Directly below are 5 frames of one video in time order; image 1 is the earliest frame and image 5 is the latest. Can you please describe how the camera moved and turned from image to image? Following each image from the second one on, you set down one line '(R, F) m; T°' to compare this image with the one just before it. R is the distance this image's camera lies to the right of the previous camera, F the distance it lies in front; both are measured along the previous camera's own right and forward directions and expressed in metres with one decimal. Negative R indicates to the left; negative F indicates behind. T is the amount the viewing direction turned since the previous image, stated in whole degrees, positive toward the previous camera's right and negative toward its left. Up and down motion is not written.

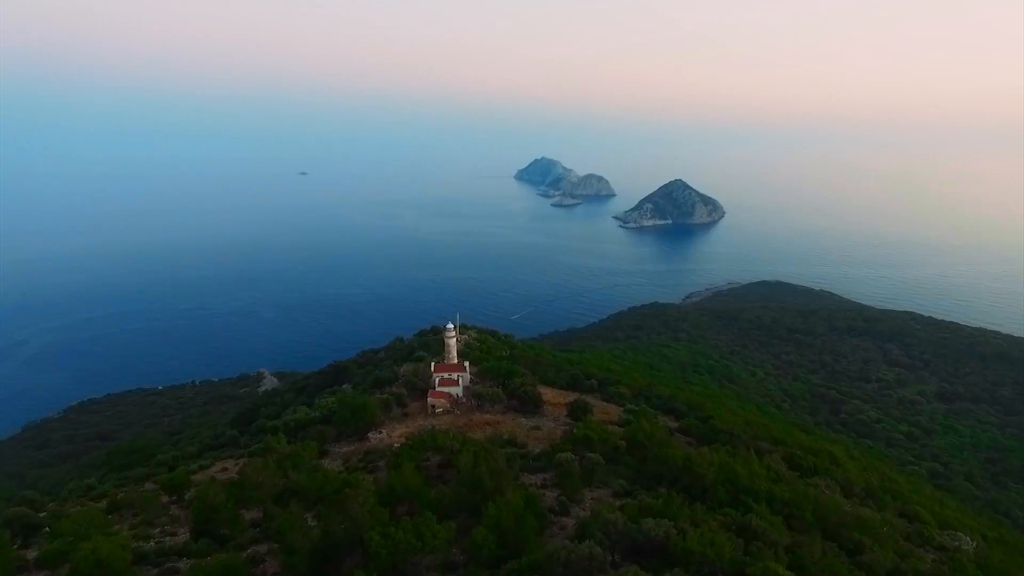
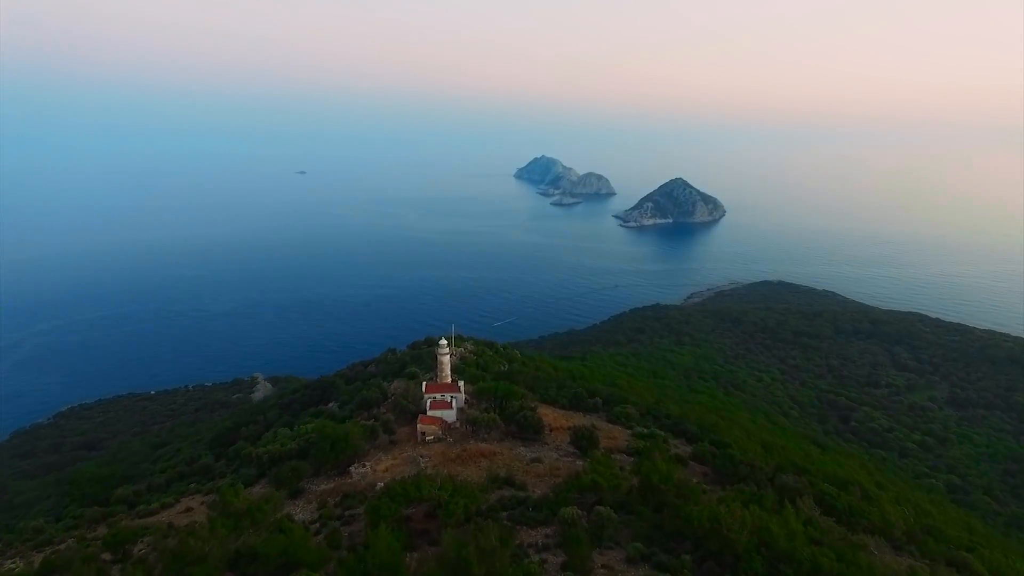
(0.0, +1.3) m; 0°
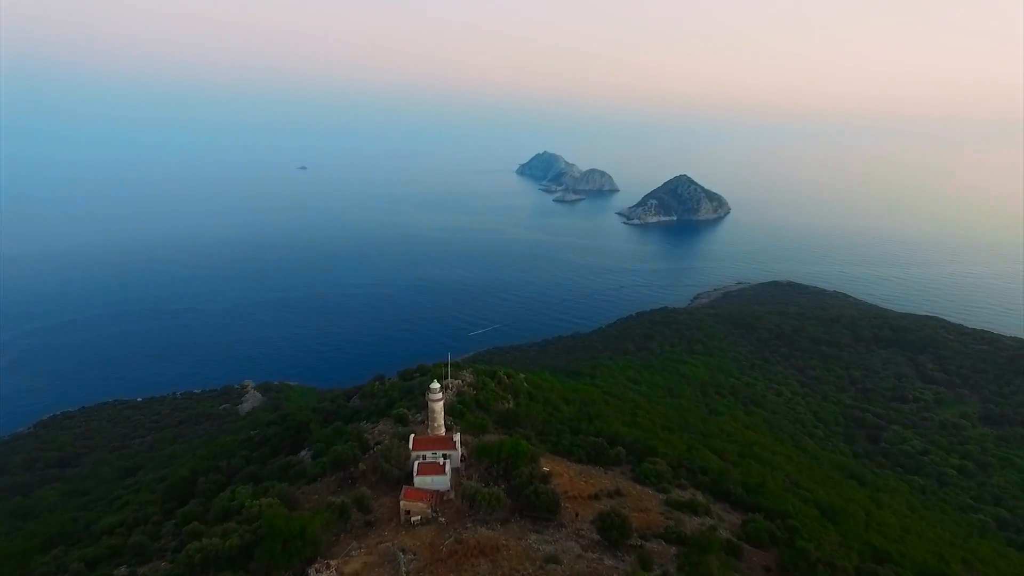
(-0.1, +2.9) m; 0°
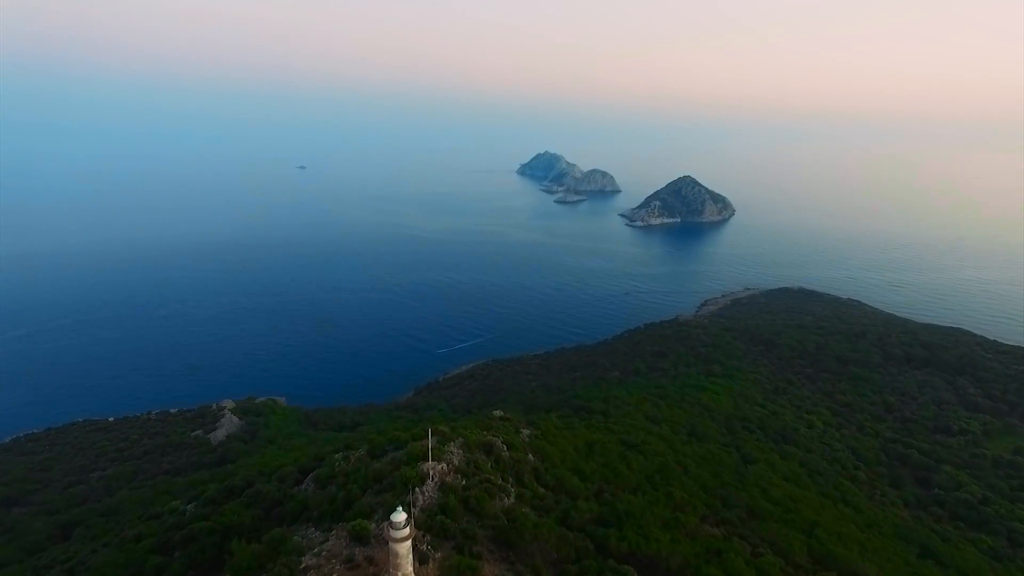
(0.0, +4.4) m; 0°
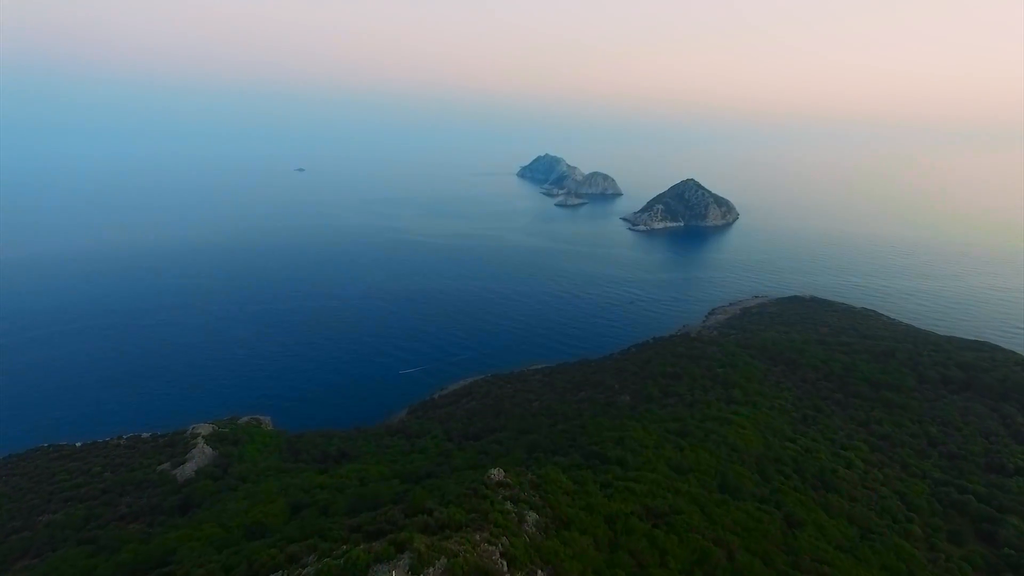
(-0.1, +4.3) m; 0°
